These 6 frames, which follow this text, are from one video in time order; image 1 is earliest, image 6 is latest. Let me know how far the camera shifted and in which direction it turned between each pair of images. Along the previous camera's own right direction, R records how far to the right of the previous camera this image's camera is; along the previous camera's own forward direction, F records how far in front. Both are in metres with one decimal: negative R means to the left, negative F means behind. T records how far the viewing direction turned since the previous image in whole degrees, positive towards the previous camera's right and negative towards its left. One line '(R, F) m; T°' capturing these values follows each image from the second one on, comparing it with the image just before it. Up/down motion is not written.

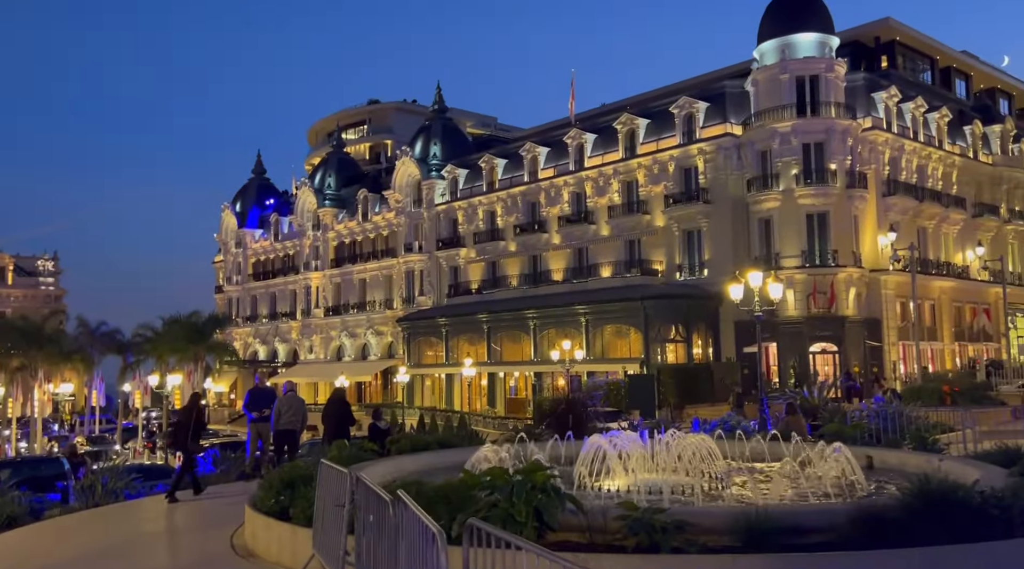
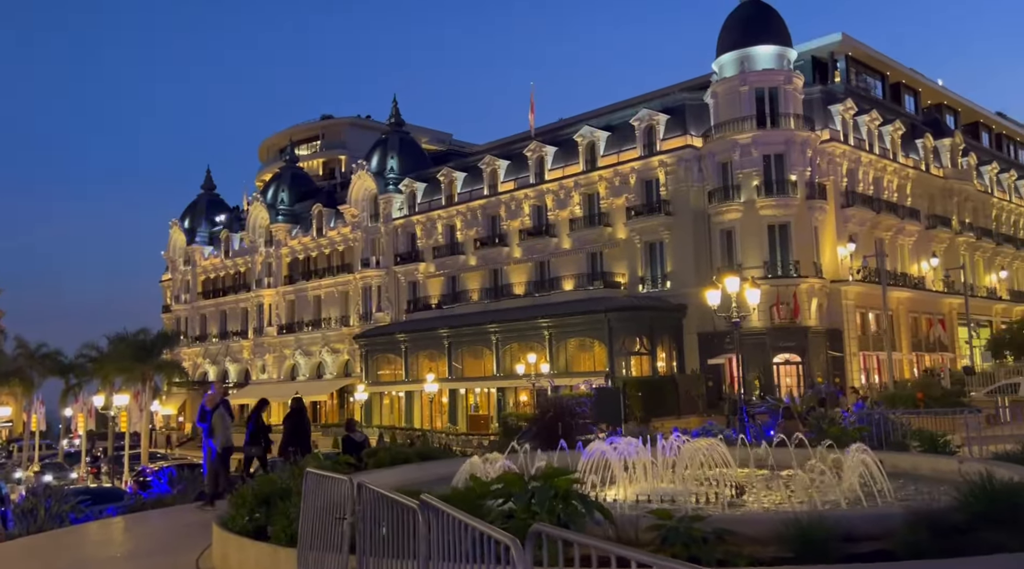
(-0.5, +0.6) m; +3°
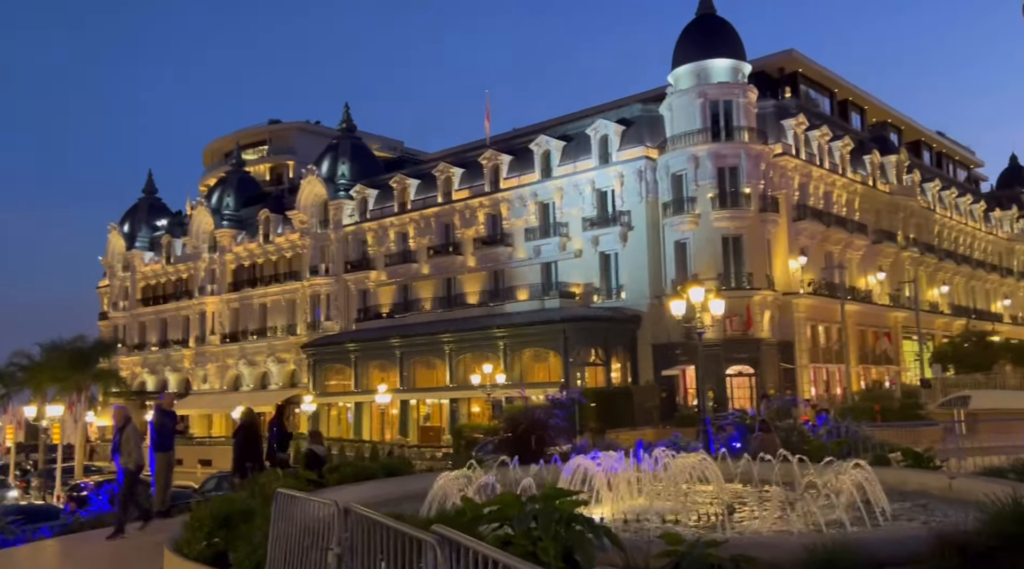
(-0.4, +0.4) m; +3°
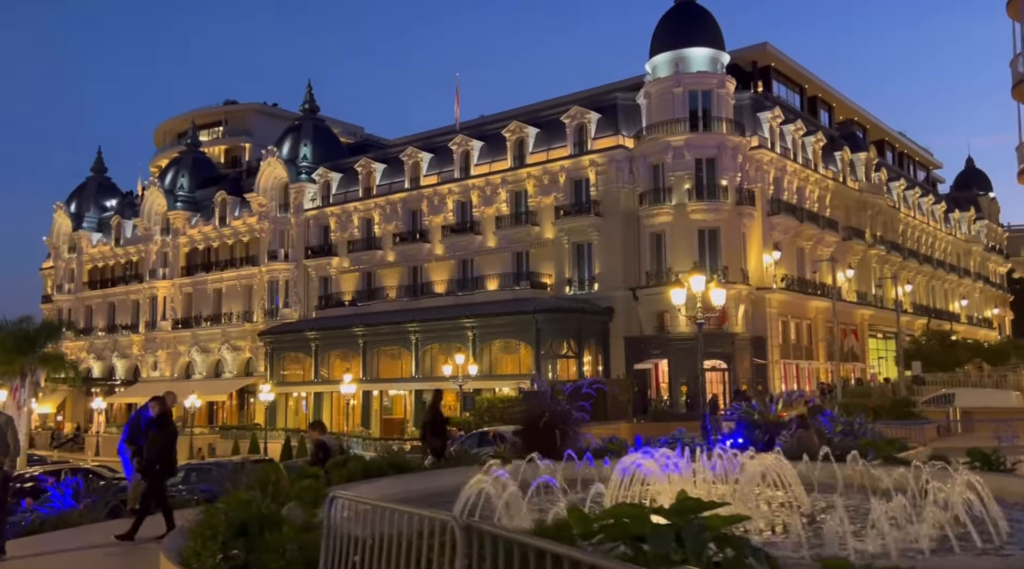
(-0.9, +1.1) m; +3°
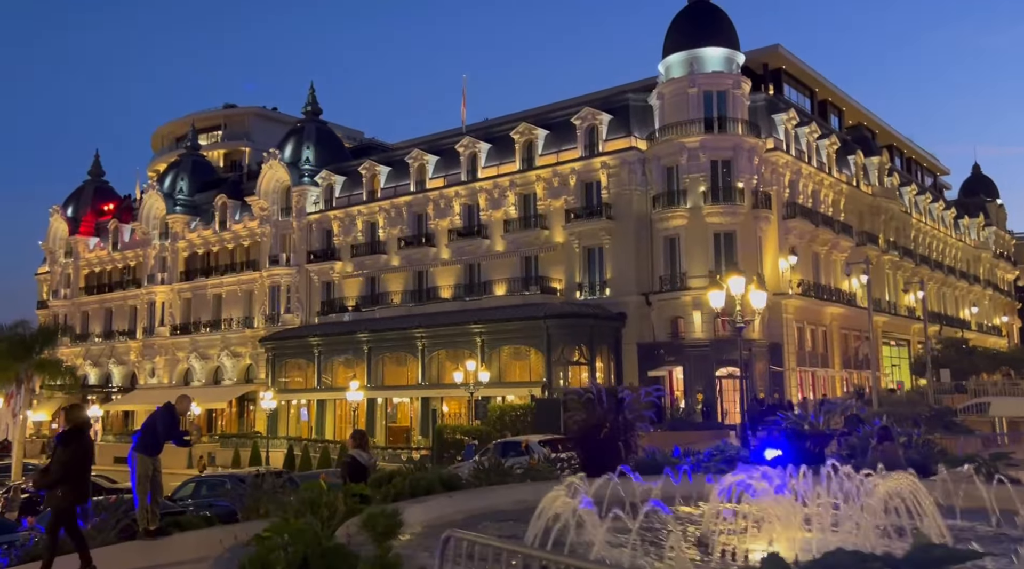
(-0.6, +1.0) m; 0°
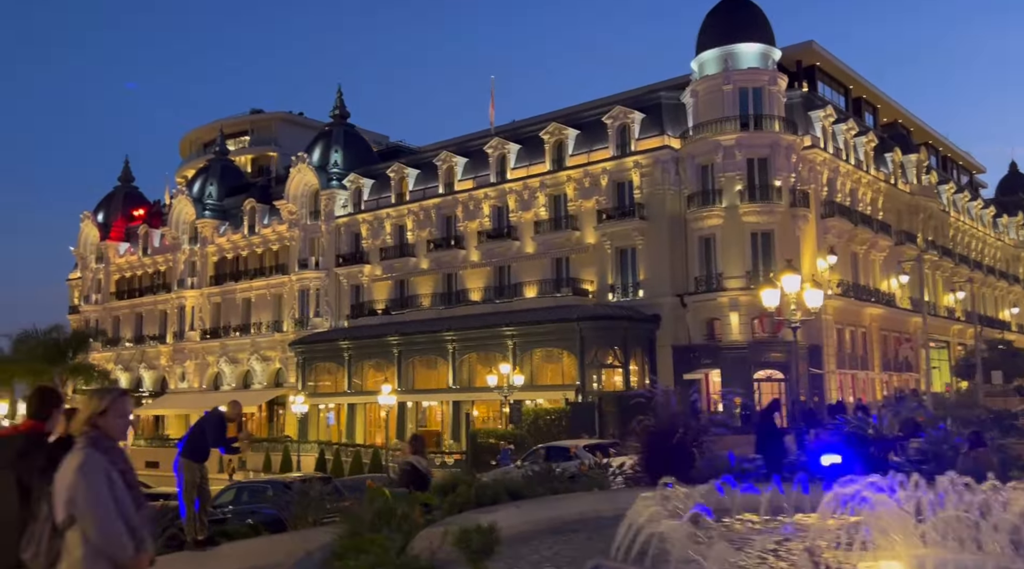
(-0.2, +0.6) m; -2°
